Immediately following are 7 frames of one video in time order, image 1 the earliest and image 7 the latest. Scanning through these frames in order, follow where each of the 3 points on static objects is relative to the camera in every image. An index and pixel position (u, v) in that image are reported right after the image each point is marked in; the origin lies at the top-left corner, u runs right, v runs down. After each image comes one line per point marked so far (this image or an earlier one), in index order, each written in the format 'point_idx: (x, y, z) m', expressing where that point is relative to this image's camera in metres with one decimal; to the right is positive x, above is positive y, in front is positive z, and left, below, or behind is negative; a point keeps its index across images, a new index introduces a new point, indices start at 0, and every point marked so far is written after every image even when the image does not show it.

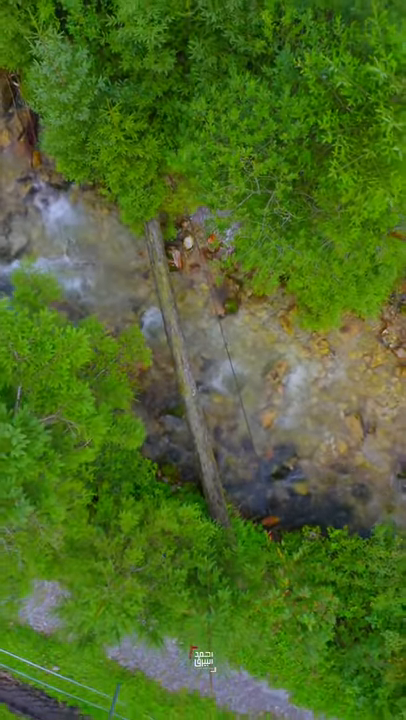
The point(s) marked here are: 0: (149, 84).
0: (-1.1, +5.8, +10.9) m
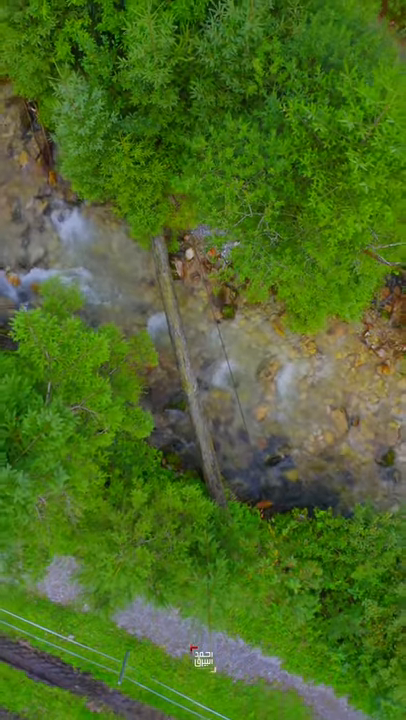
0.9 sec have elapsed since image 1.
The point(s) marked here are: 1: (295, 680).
0: (-1.1, +5.8, +12.3) m
1: (+2.7, -9.5, +15.5) m
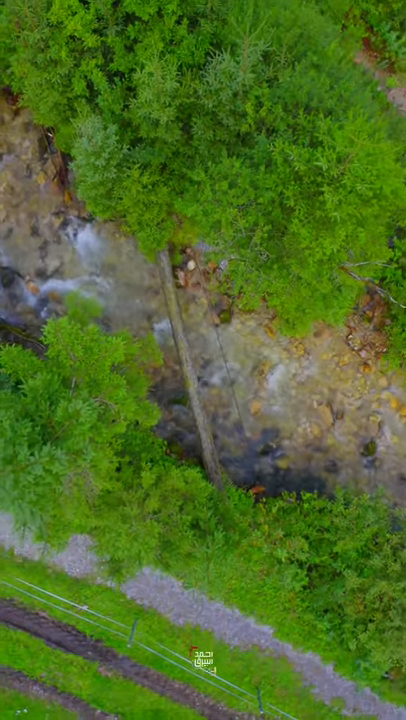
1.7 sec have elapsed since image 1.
0: (-1.1, +5.8, +14.1) m
1: (+2.7, -9.5, +17.2) m
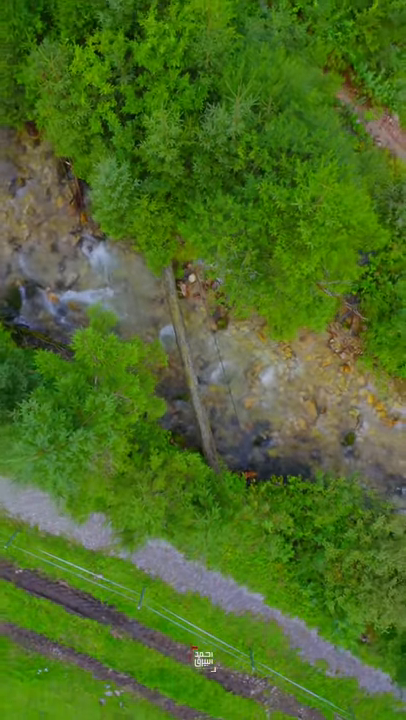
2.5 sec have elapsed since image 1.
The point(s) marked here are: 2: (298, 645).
0: (-1.2, +5.7, +16.5) m
1: (+2.7, -9.6, +19.6) m
2: (+3.7, -10.9, +19.9) m
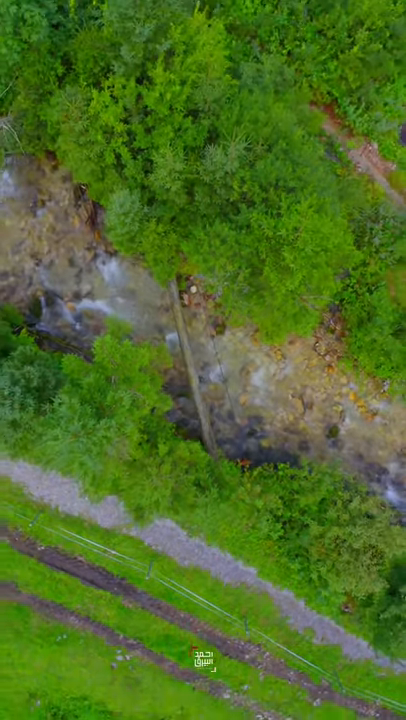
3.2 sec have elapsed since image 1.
0: (-1.1, +5.7, +19.1) m
1: (+2.7, -9.6, +22.2) m
2: (+3.7, -11.0, +22.5) m
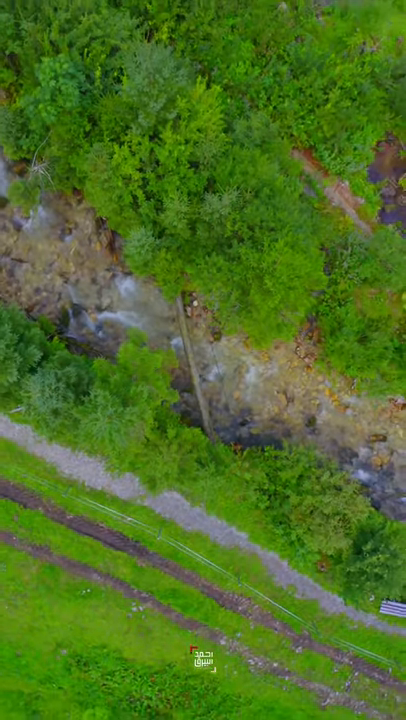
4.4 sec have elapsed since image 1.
0: (-1.1, +5.6, +23.7) m
1: (+2.7, -9.7, +26.9) m
2: (+3.7, -11.1, +27.2) m
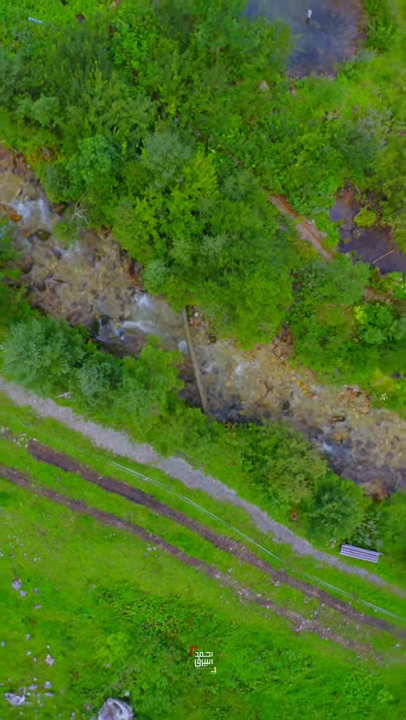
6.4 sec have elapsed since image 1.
0: (-1.2, +5.7, +32.0) m
1: (+2.7, -9.6, +35.2) m
2: (+3.6, -10.9, +35.5) m
